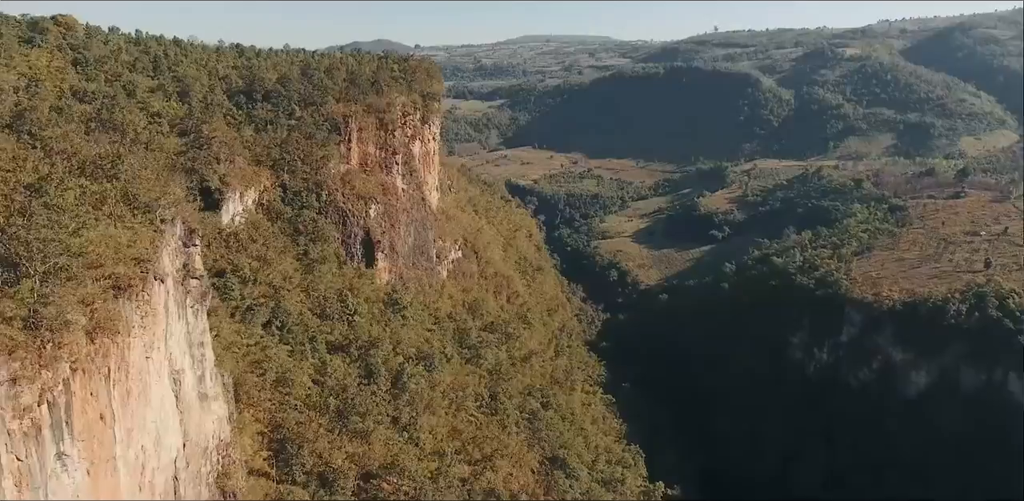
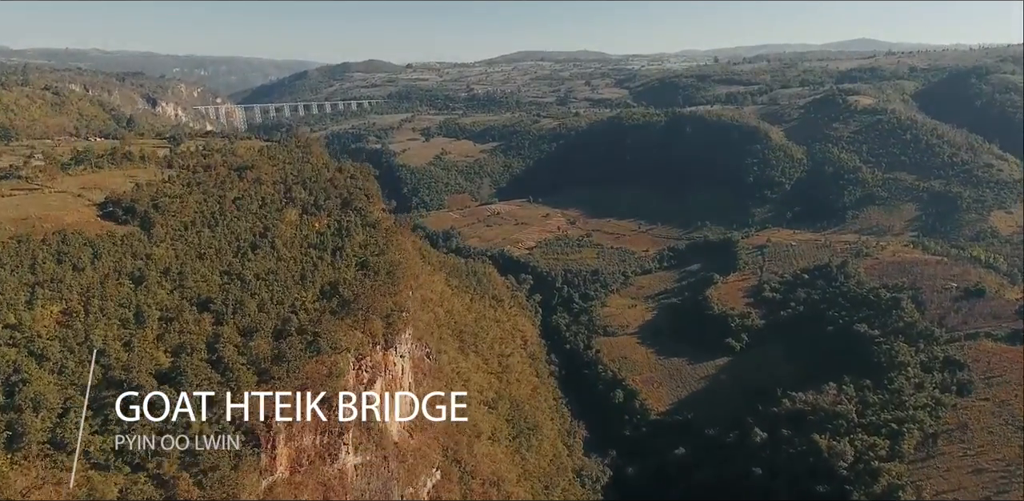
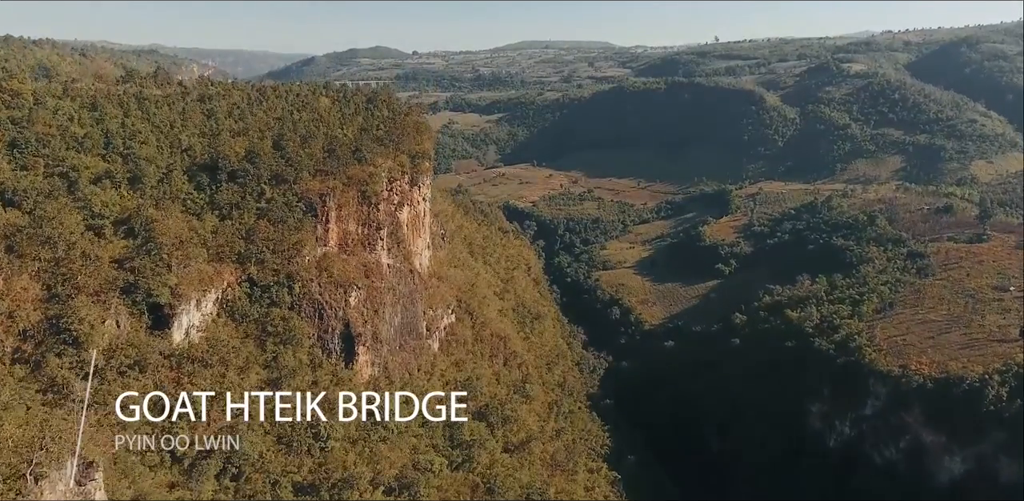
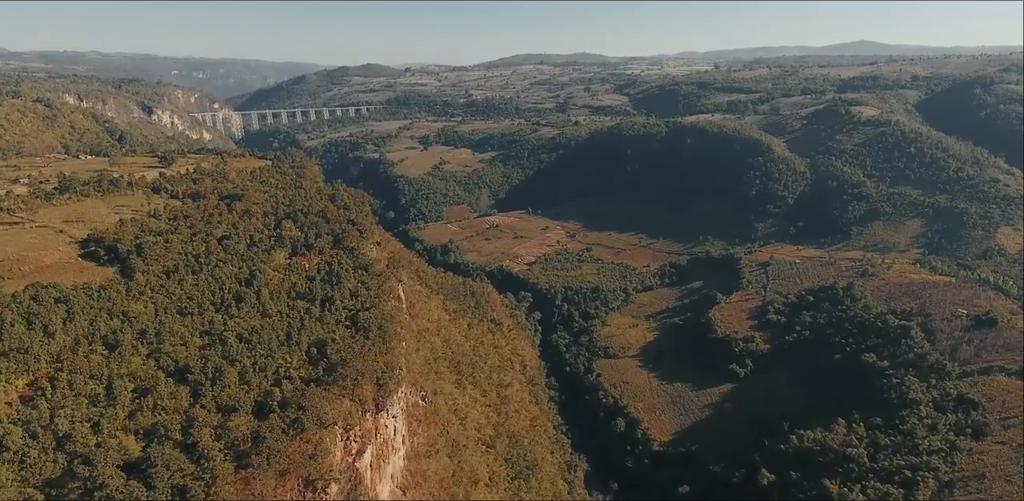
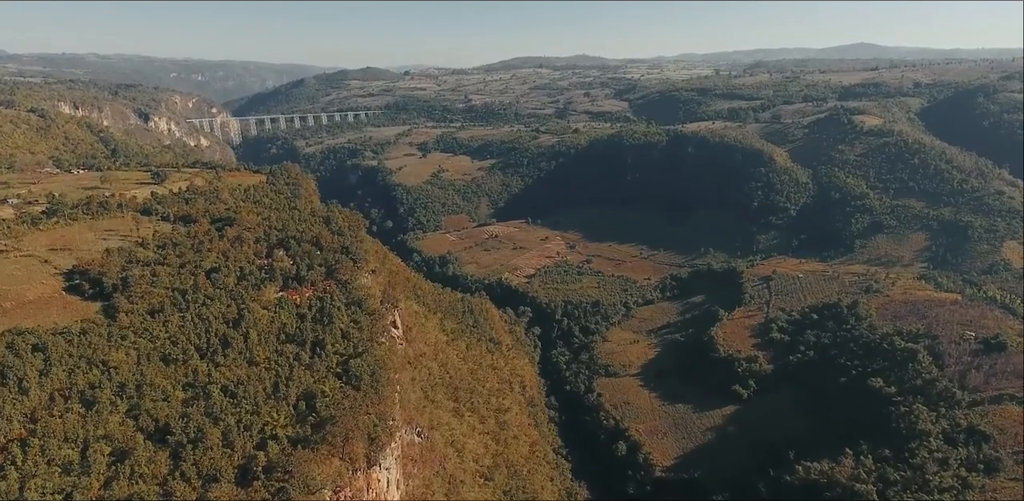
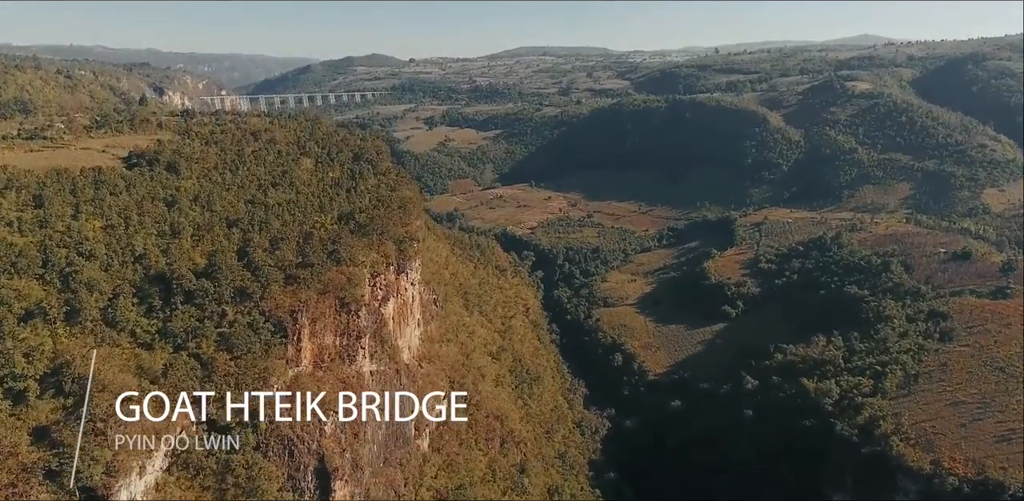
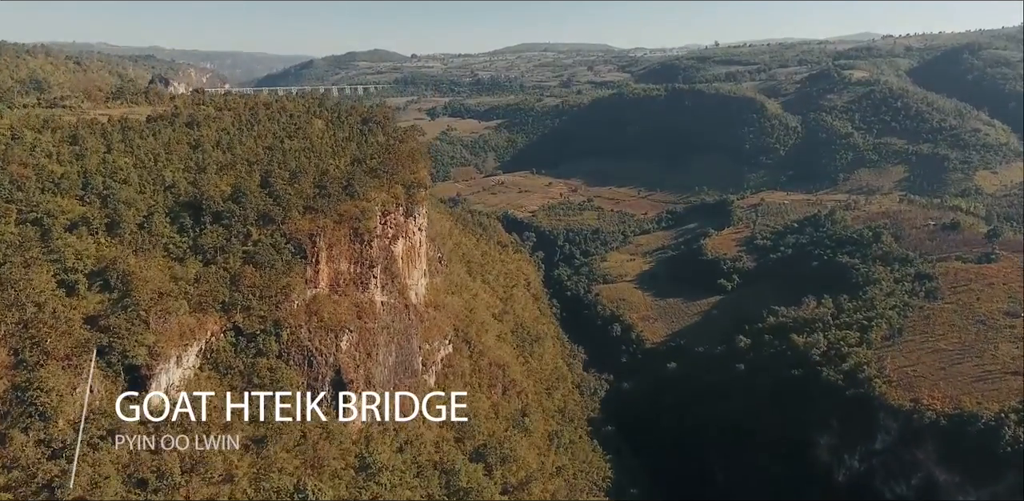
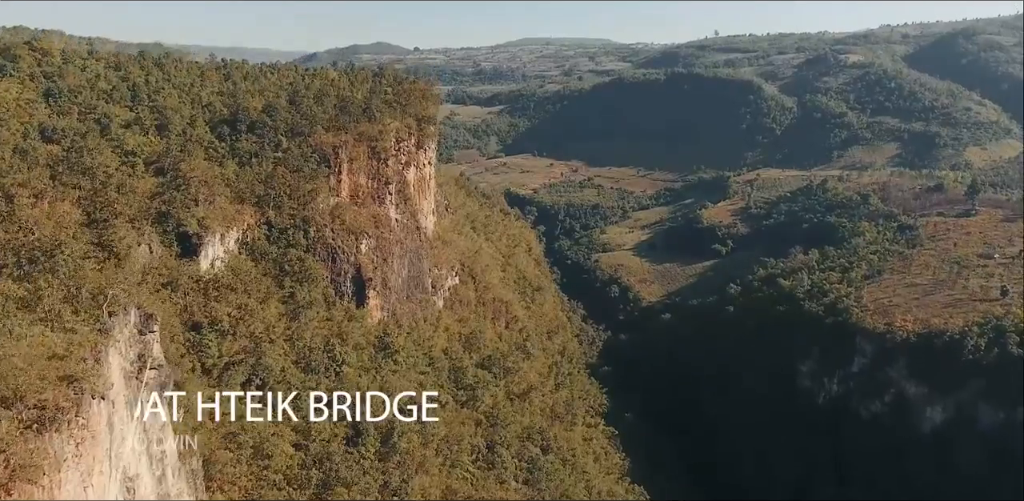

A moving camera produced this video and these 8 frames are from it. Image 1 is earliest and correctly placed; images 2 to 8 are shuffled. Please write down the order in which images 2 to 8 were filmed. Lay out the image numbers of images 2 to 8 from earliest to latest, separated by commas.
8, 3, 7, 6, 2, 4, 5
